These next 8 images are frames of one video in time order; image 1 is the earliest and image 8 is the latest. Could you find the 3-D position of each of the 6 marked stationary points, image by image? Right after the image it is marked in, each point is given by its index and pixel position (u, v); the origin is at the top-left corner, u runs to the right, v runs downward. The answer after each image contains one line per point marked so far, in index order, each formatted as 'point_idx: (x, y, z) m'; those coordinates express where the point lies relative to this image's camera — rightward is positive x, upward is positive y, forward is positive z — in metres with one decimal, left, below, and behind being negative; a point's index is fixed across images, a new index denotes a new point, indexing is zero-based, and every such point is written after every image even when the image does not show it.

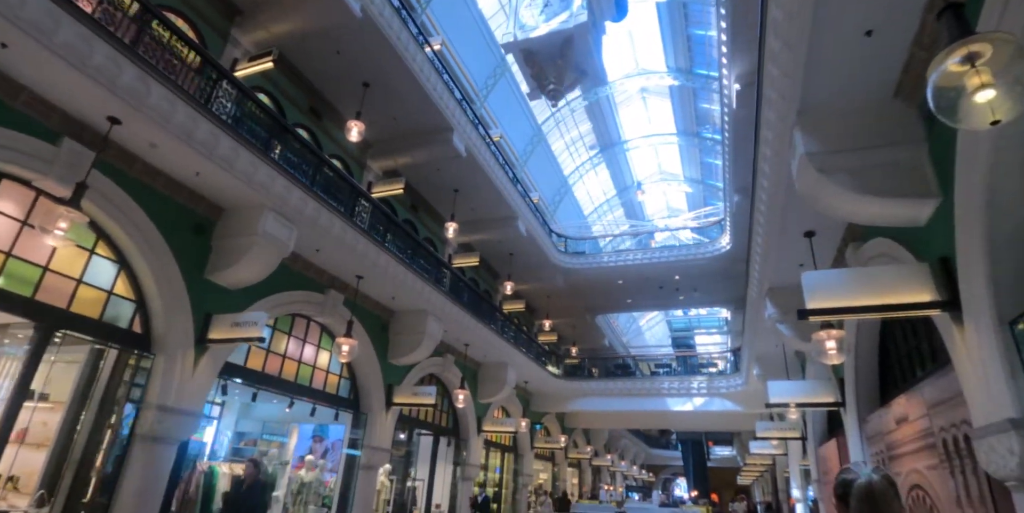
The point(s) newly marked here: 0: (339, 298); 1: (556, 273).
0: (-2.8, -0.7, +8.8) m
1: (+1.5, -0.5, +17.8) m
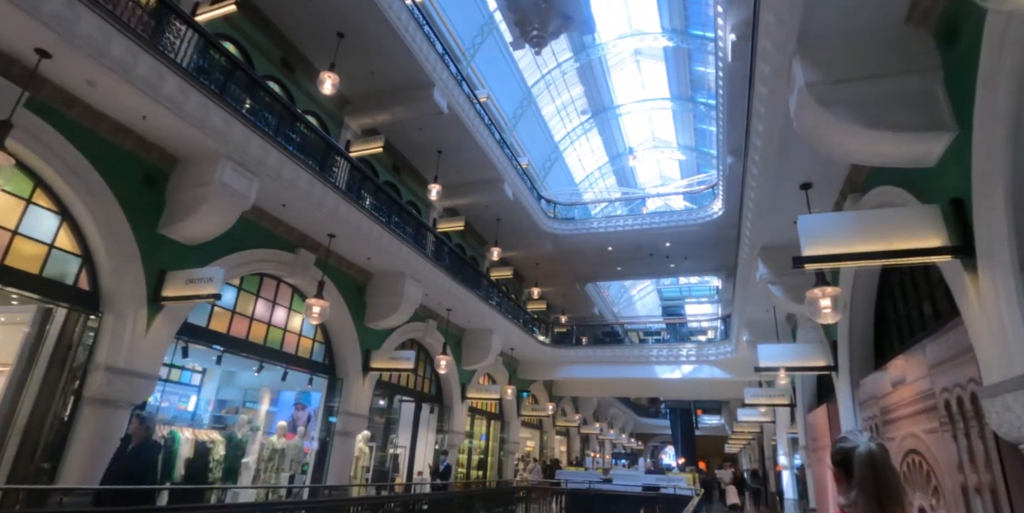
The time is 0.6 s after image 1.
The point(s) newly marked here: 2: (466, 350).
0: (-3.1, 0.0, +8.3) m
1: (+1.1, +0.6, +17.4) m
2: (-1.1, -2.2, +12.9) m
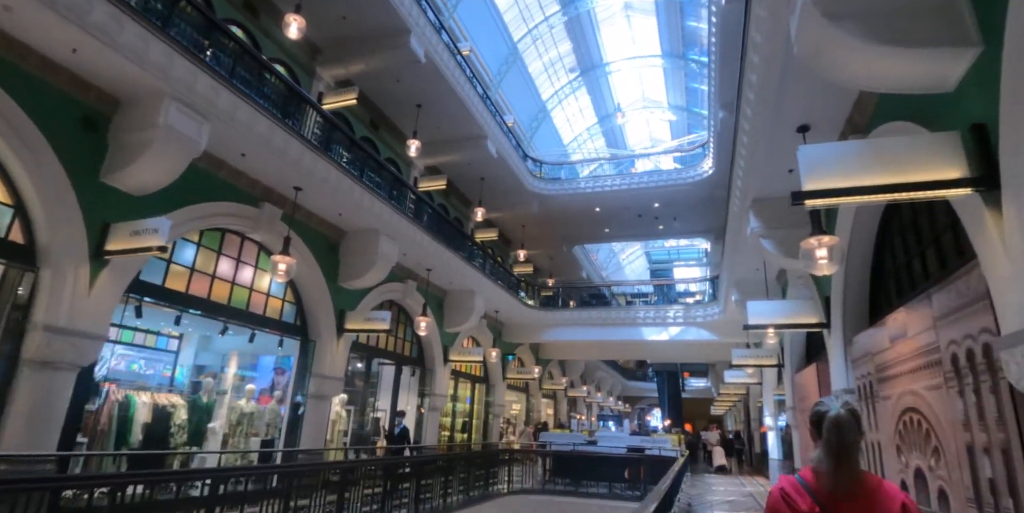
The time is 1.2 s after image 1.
0: (-3.4, +0.6, +7.8) m
1: (+0.6, +1.8, +16.9) m
2: (-1.5, -1.3, +12.5) m
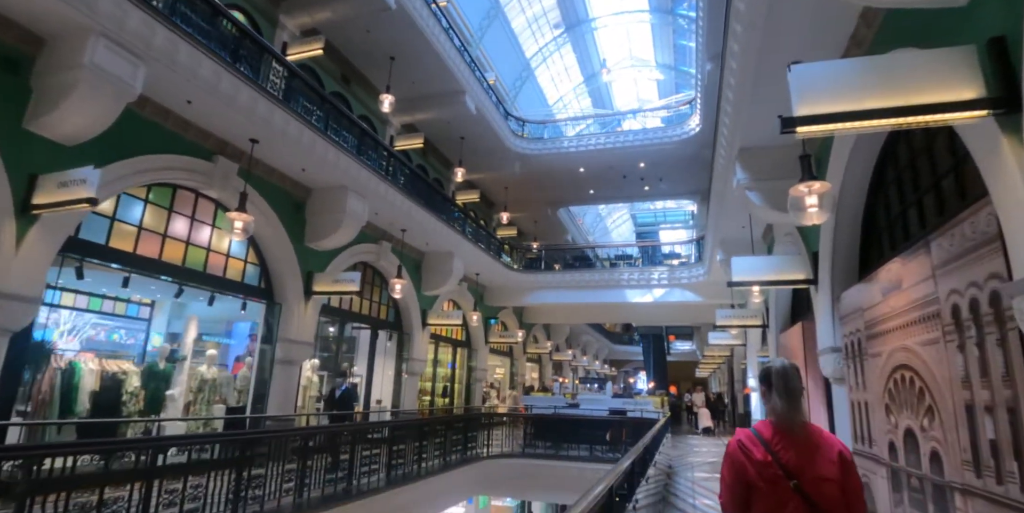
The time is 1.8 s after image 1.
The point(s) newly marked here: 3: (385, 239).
0: (-3.8, +1.2, +7.3) m
1: (0.0, +2.9, +16.3) m
2: (-1.9, -0.4, +12.2) m
3: (-2.5, +0.3, +10.6) m
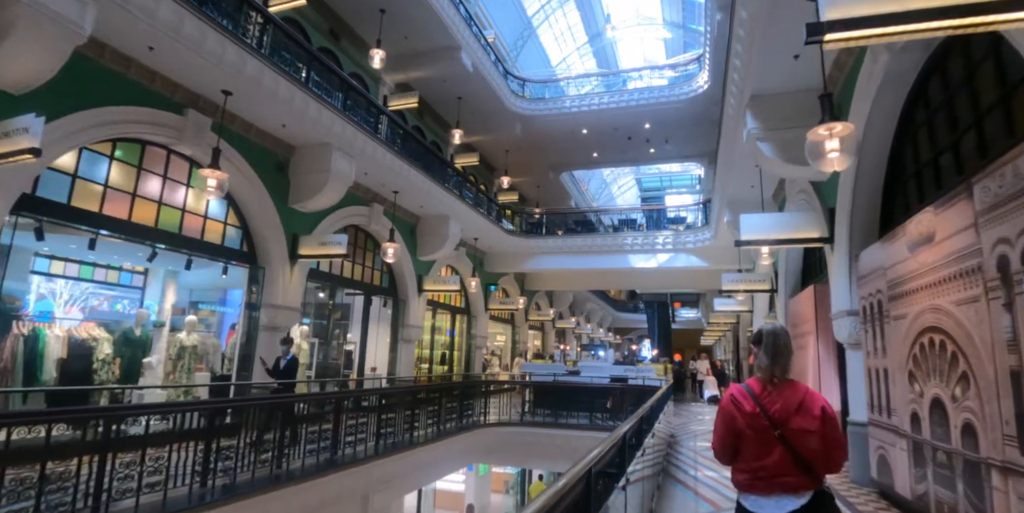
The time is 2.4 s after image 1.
0: (-3.9, +1.7, +6.8) m
1: (0.0, +4.0, +15.7) m
2: (-2.0, +0.4, +11.7) m
3: (-2.5, +1.0, +10.1) m
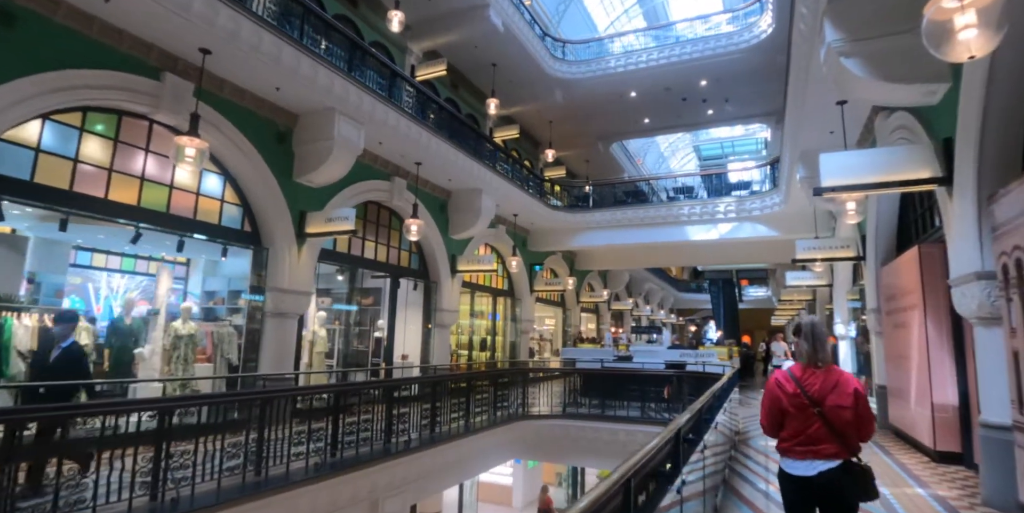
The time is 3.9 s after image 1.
0: (-3.7, +1.9, +6.1) m
1: (+1.1, +4.6, +14.4) m
2: (-1.2, +0.8, +10.9) m
3: (-2.0, +1.4, +9.3) m
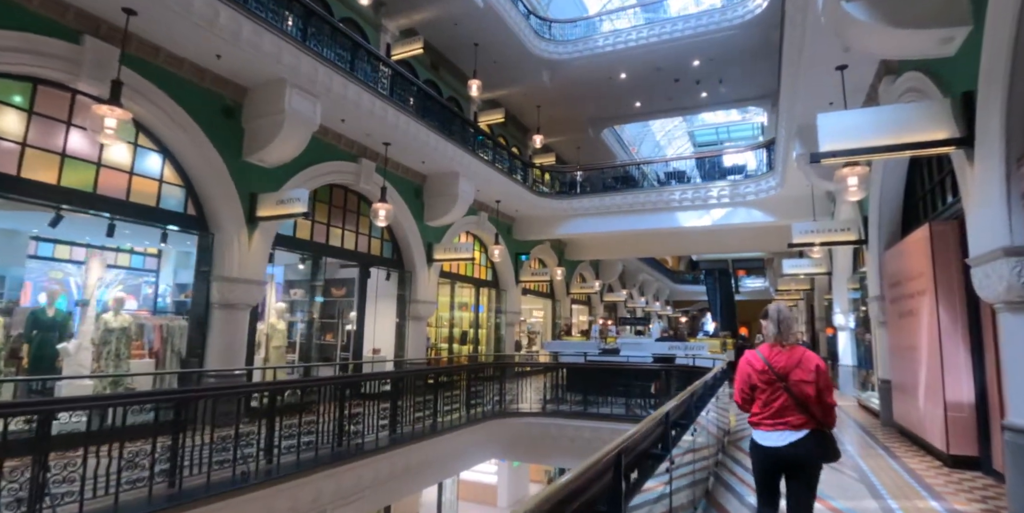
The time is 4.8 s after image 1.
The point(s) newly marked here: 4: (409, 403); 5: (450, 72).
0: (-4.1, +2.1, +5.5) m
1: (+0.7, +4.9, +13.8) m
2: (-1.6, +1.0, +10.2) m
3: (-2.4, +1.6, +8.6) m
4: (-1.3, -1.8, +6.7) m
5: (-1.6, +4.8, +14.0) m
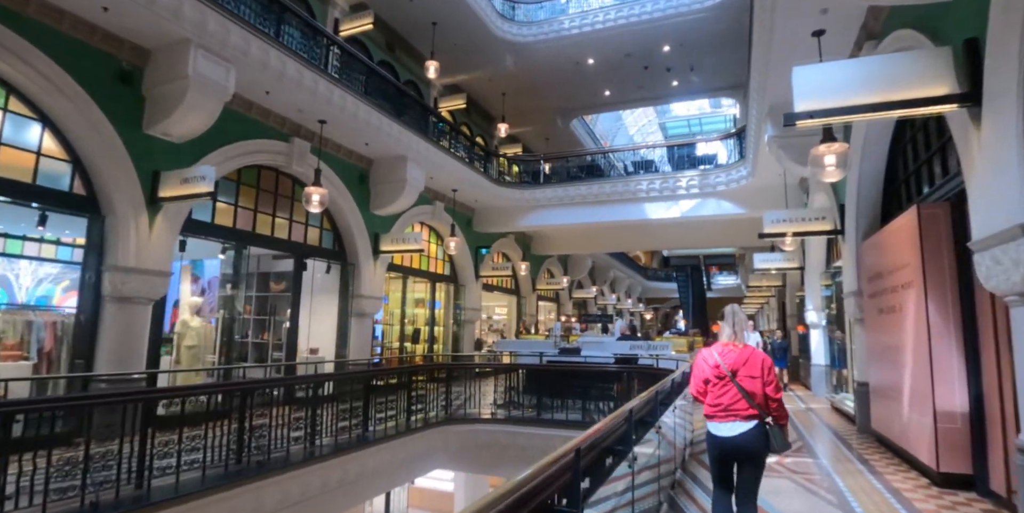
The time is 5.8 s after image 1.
0: (-4.7, +2.2, +4.5) m
1: (-0.2, +5.0, +13.0) m
2: (-2.4, +1.2, +9.4) m
3: (-3.1, +1.7, +7.8) m
4: (-1.9, -1.7, +5.9) m
5: (-2.5, +5.0, +13.2) m
